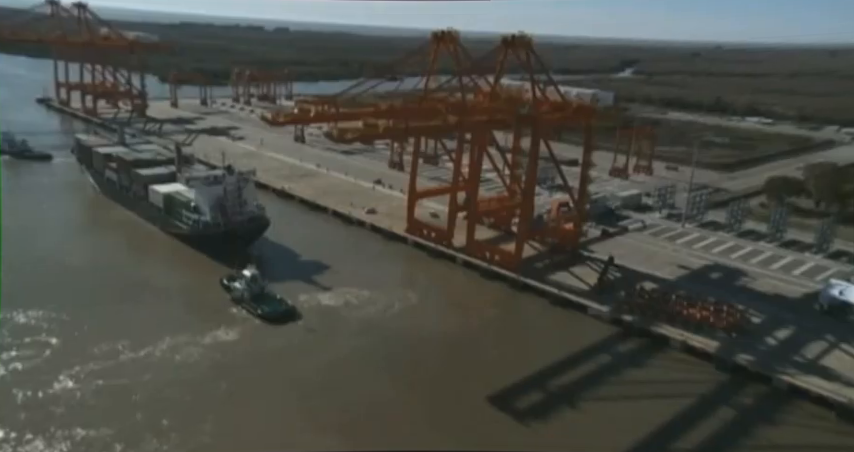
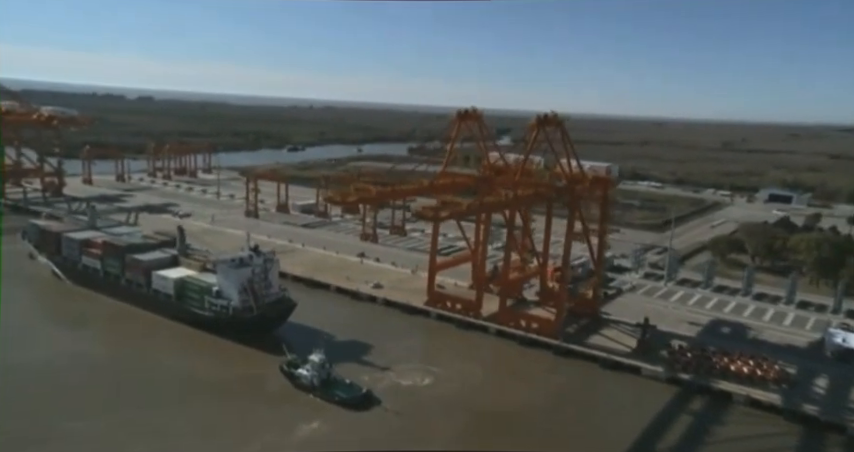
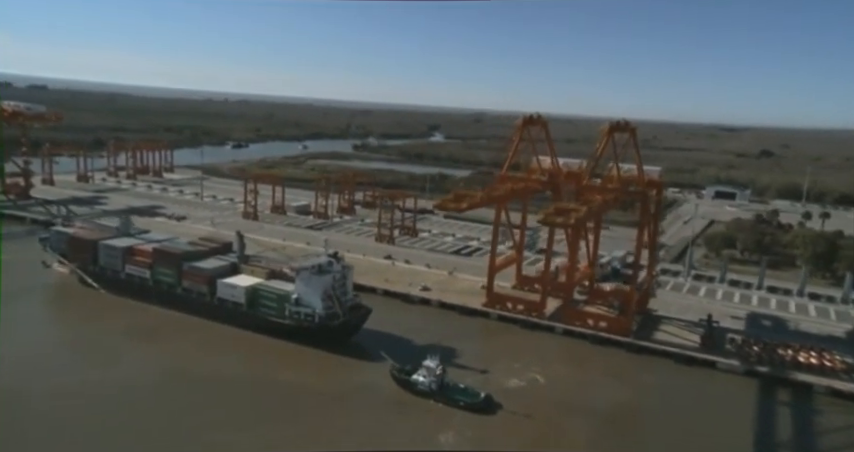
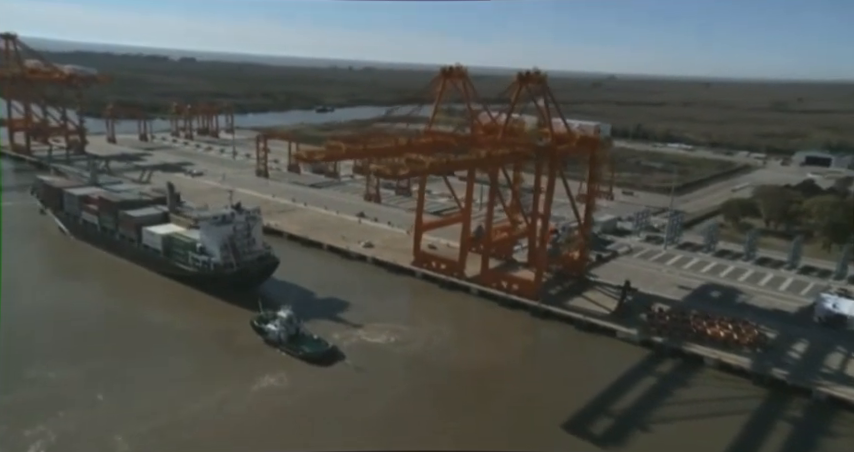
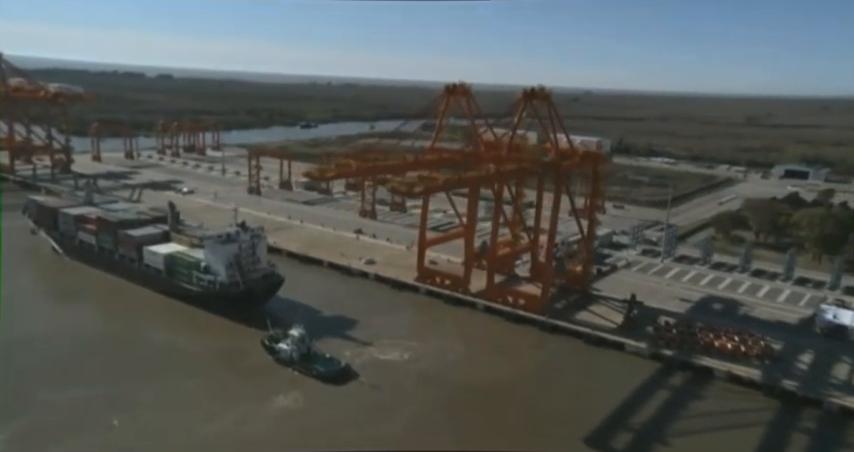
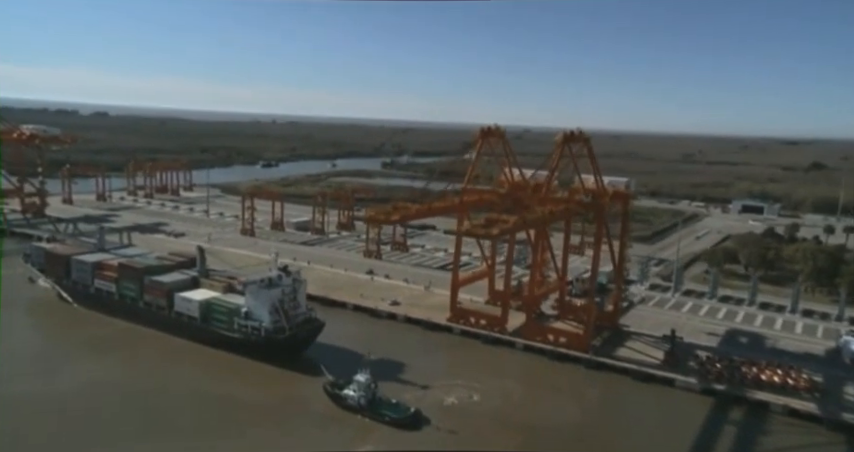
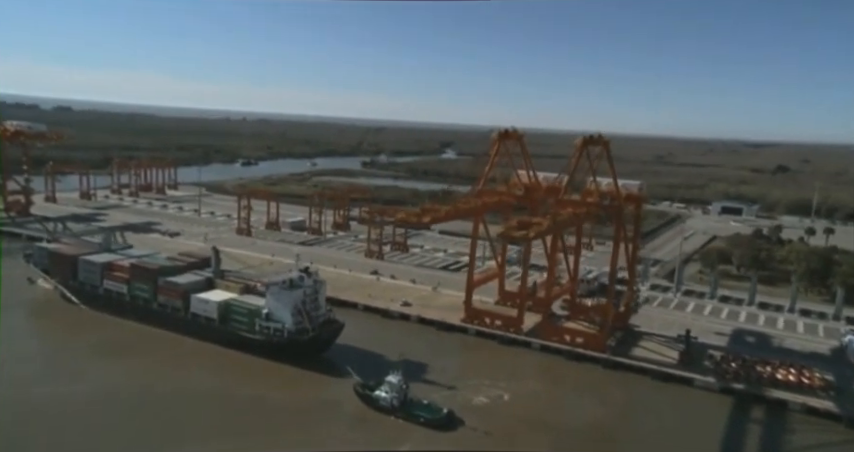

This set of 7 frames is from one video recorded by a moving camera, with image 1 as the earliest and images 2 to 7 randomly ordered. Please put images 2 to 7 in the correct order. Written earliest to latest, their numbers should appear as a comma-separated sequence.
4, 5, 2, 6, 7, 3
